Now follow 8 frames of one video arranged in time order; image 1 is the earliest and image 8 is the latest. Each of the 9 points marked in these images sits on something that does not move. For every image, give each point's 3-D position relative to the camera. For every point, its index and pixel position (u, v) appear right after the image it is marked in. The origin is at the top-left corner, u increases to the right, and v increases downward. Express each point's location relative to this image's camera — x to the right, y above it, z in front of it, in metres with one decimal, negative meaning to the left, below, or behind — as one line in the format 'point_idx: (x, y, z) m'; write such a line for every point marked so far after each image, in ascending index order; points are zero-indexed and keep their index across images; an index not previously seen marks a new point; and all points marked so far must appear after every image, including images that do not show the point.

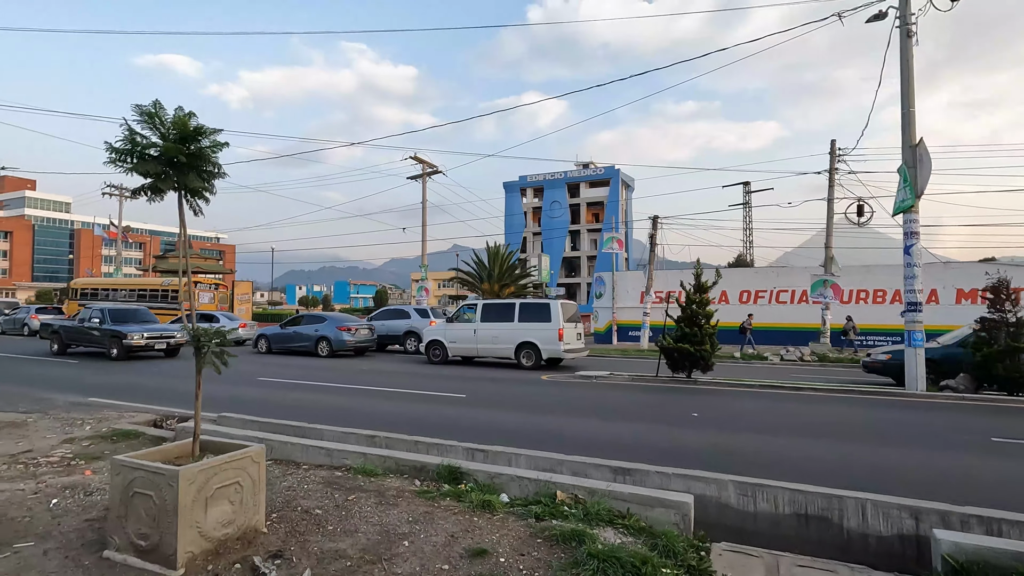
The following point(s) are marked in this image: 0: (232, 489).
0: (-2.1, -1.5, +3.9) m
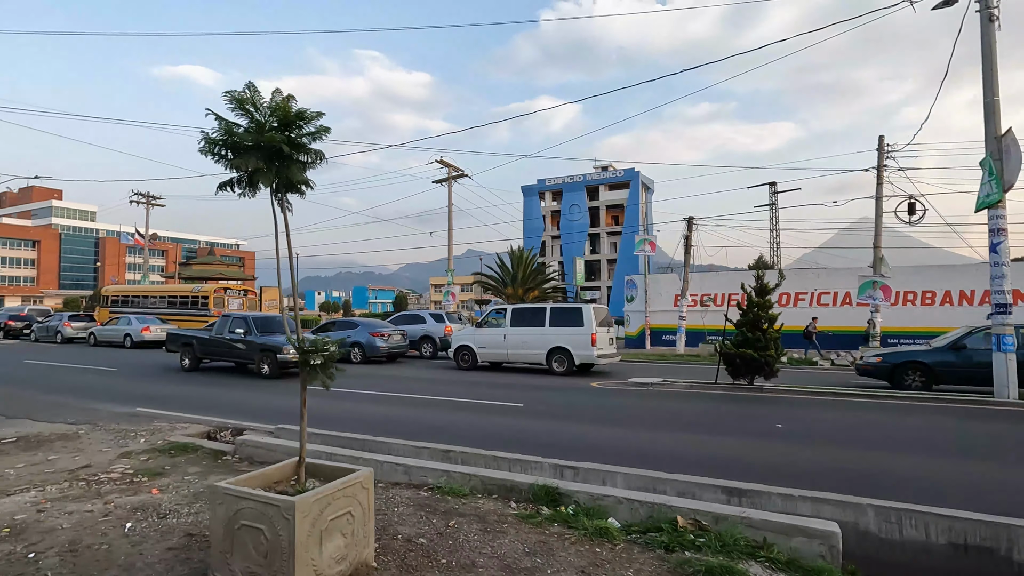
0: (-1.1, -1.5, +3.5) m
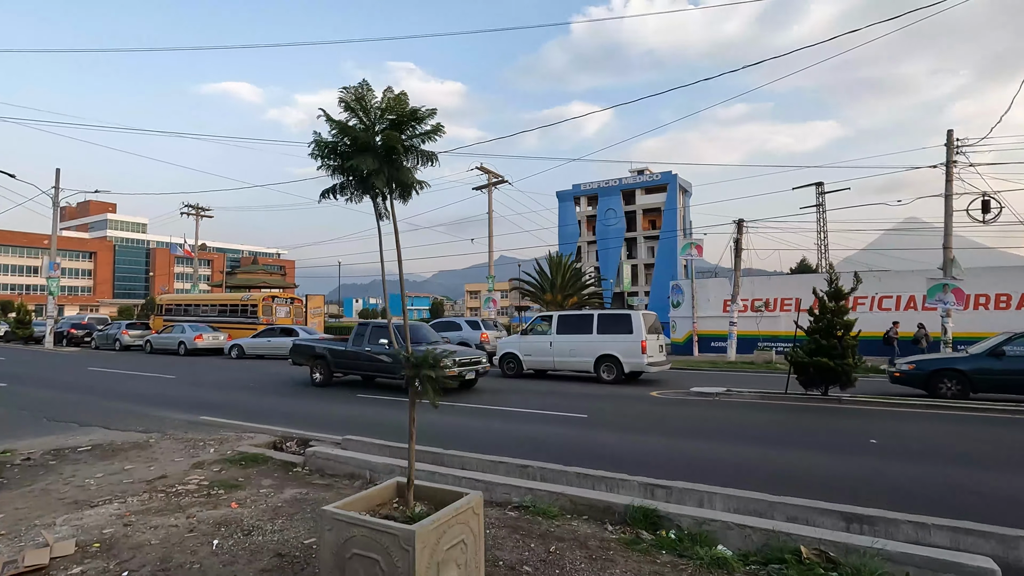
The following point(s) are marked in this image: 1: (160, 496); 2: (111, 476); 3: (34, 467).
0: (-0.3, -1.6, +3.2) m
1: (-4.1, -2.4, +6.2) m
2: (-5.3, -2.5, +7.1) m
3: (-6.7, -2.5, +7.6) m
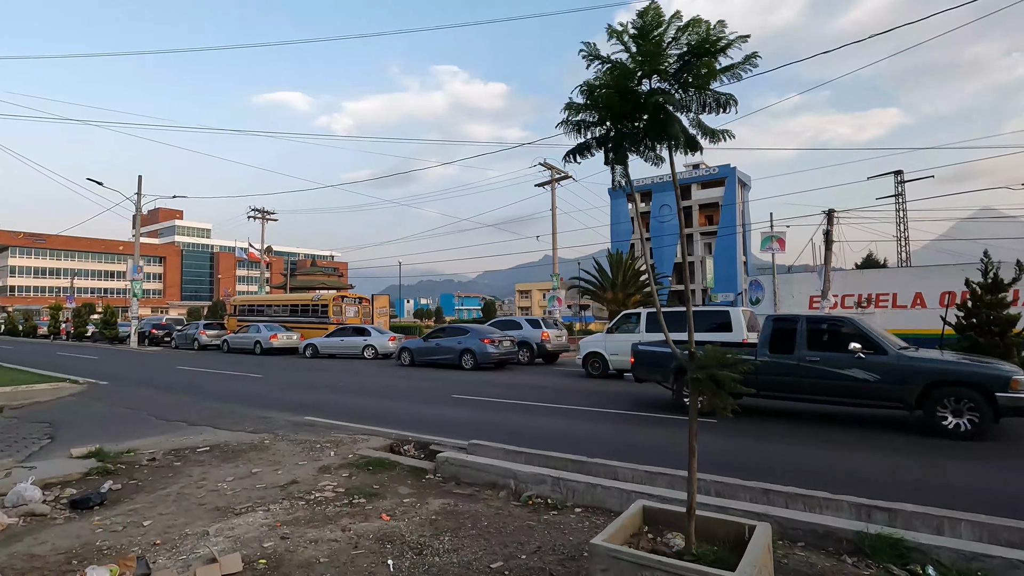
0: (+1.2, -1.5, +2.5) m
1: (-2.3, -2.4, +5.8) m
2: (-3.4, -2.4, +6.8) m
3: (-4.8, -2.5, +7.4) m
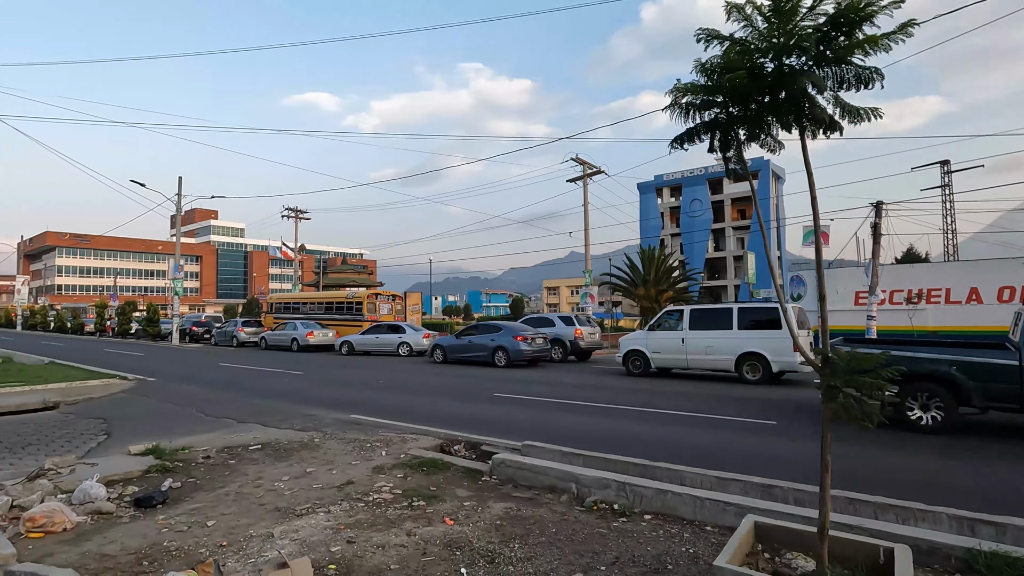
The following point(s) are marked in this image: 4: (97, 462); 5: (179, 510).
0: (+1.7, -1.5, +2.3) m
1: (-1.6, -2.3, +5.8) m
2: (-2.7, -2.4, +6.8) m
3: (-4.1, -2.5, +7.4) m
4: (-5.7, -2.4, +7.3) m
5: (-3.6, -2.4, +5.8) m
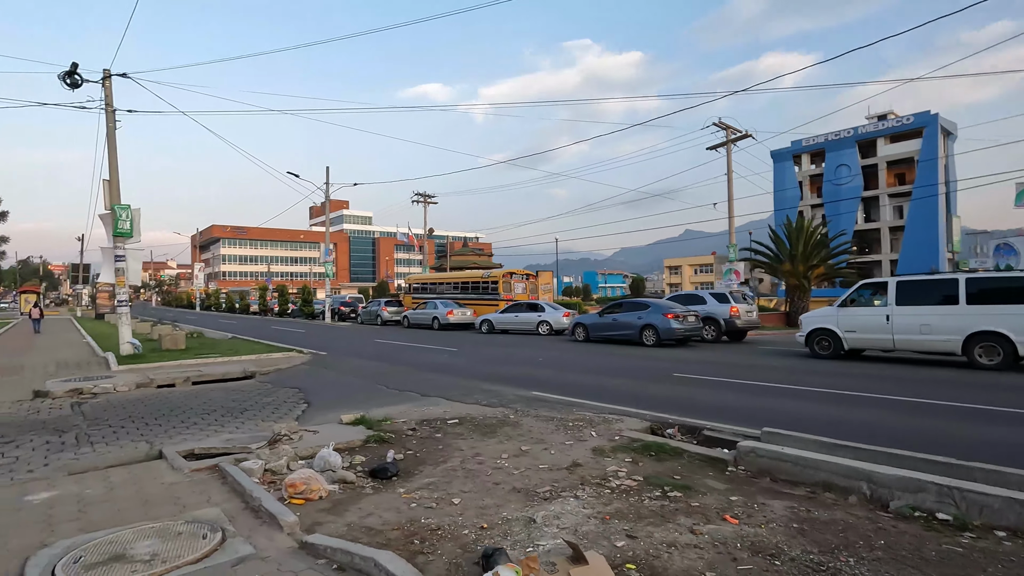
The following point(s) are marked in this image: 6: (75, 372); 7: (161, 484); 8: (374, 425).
0: (+3.5, -1.2, +1.0) m
1: (+0.9, -2.0, +5.1) m
2: (+0.1, -2.0, +6.4) m
3: (-1.1, -2.1, +7.3) m
4: (-2.7, -2.0, +7.5) m
5: (-1.0, -2.0, +5.6) m
6: (-11.2, -2.2, +13.7) m
7: (-3.5, -2.0, +5.3) m
8: (-2.0, -2.0, +7.8) m
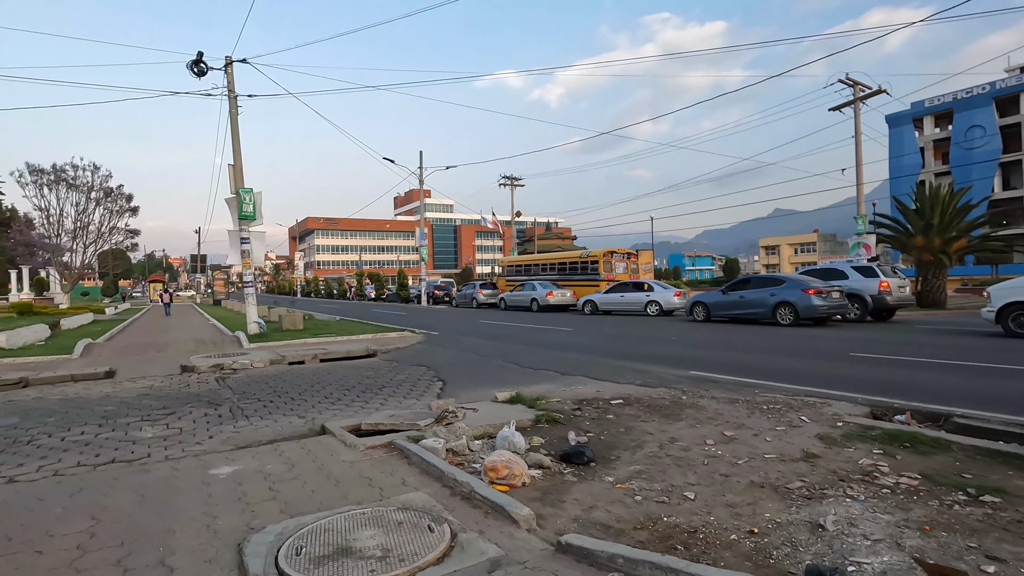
0: (+4.7, -0.8, -0.5) m
1: (+2.8, -1.5, +4.0) m
2: (+2.1, -1.6, +5.3) m
3: (+1.1, -1.6, +6.4) m
4: (-0.5, -1.5, +6.8) m
5: (+1.0, -1.6, +4.7) m
6: (-8.0, -1.6, +14.2) m
7: (-1.5, -1.6, +4.8) m
8: (+0.3, -1.5, +7.1) m
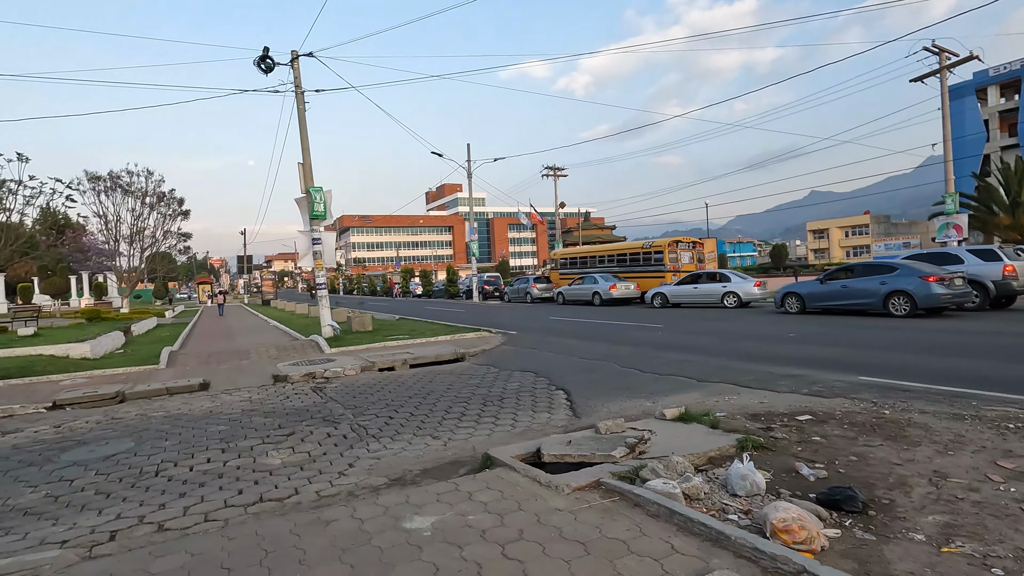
0: (+6.3, -0.8, -1.7) m
1: (+4.7, -1.5, +2.9) m
2: (+4.0, -1.5, +4.3) m
3: (+3.0, -1.6, +5.4) m
4: (+1.5, -1.5, +5.9) m
5: (+2.8, -1.6, +3.7) m
6: (-5.5, -1.7, +13.7) m
7: (+0.3, -1.6, +3.9) m
8: (+2.3, -1.5, +6.1) m
